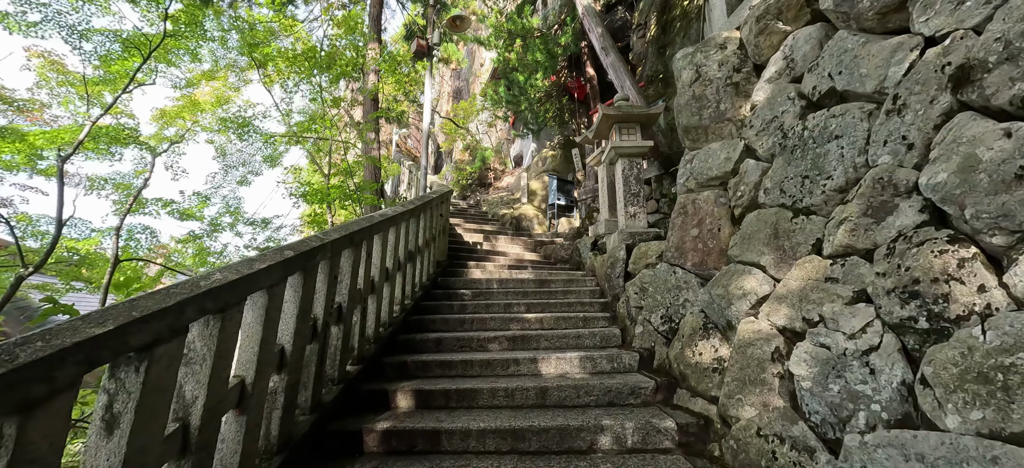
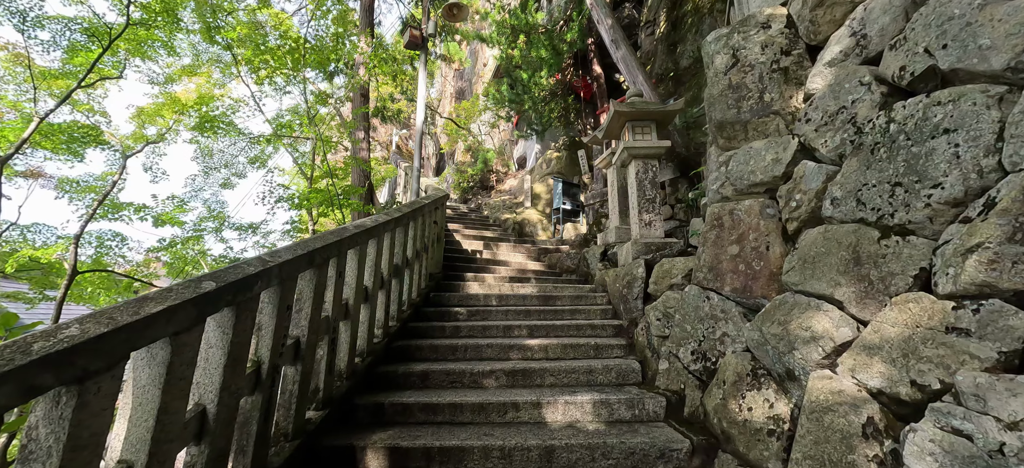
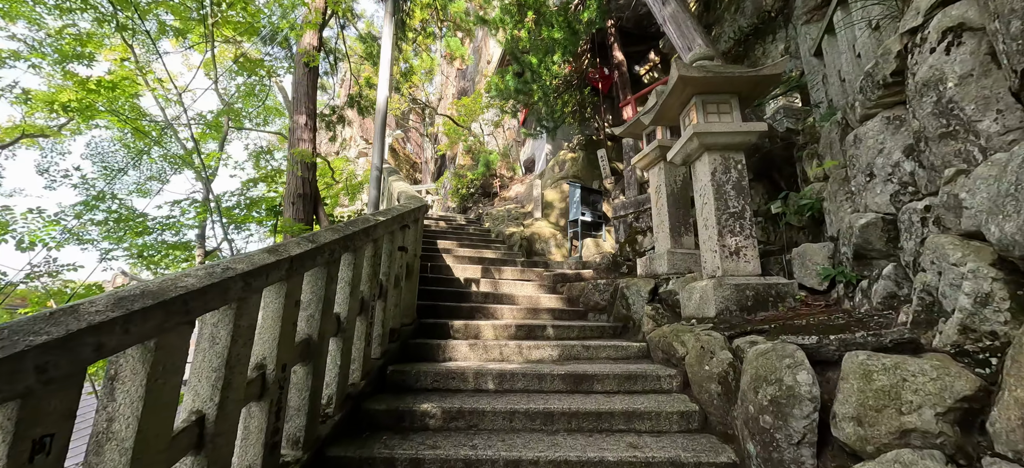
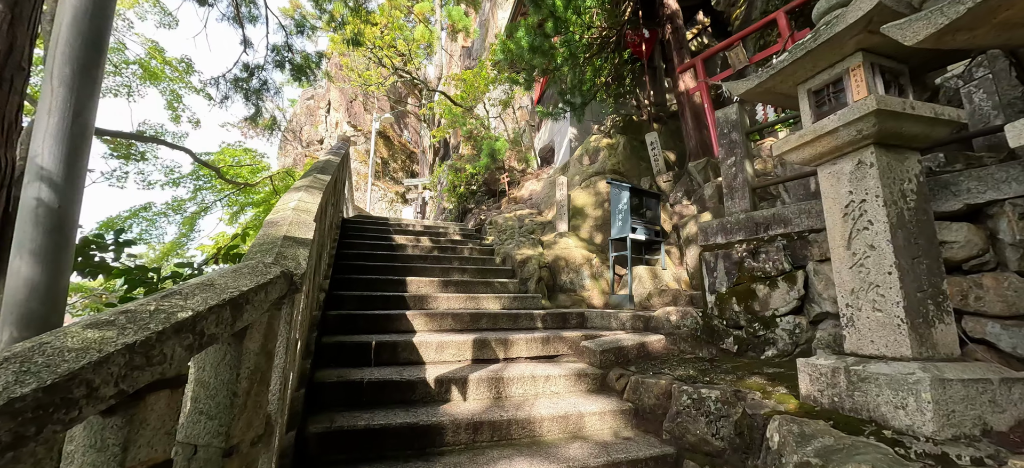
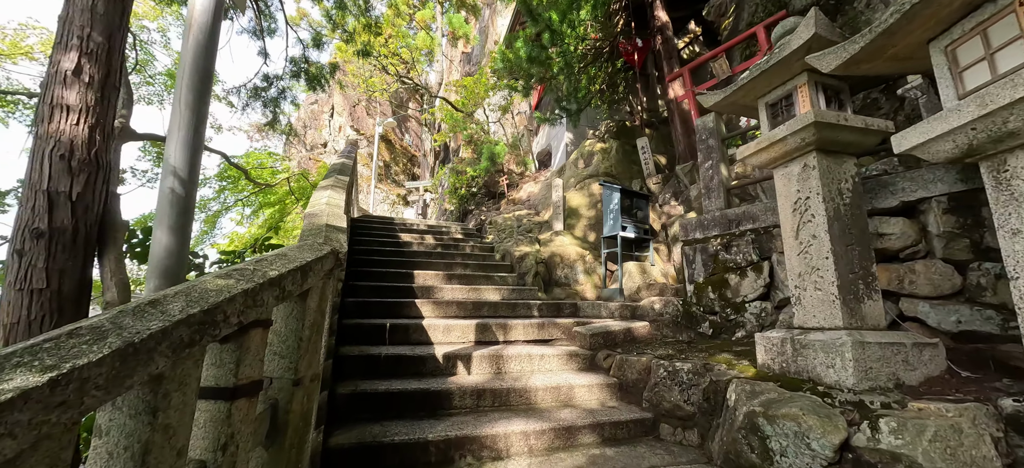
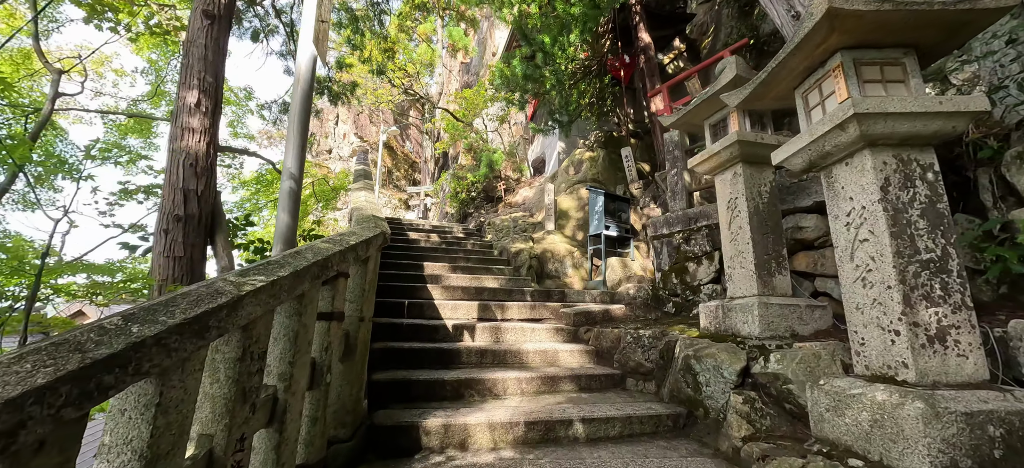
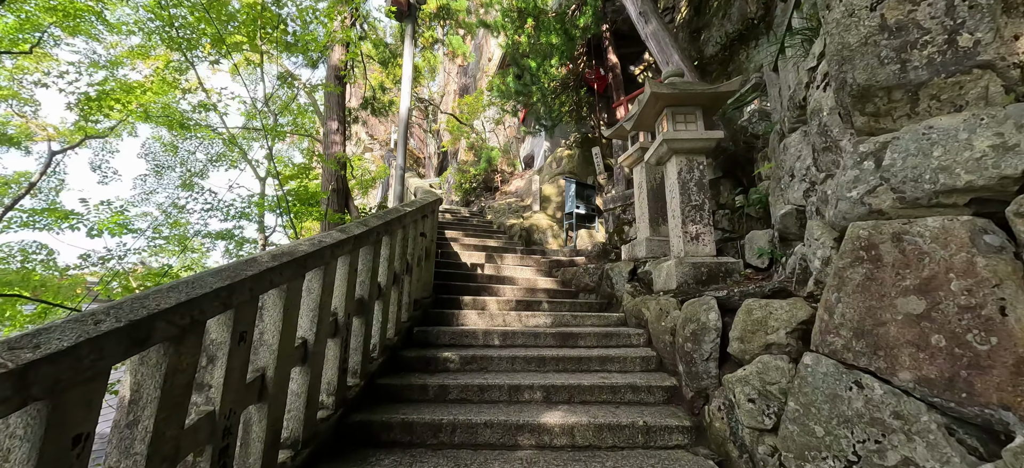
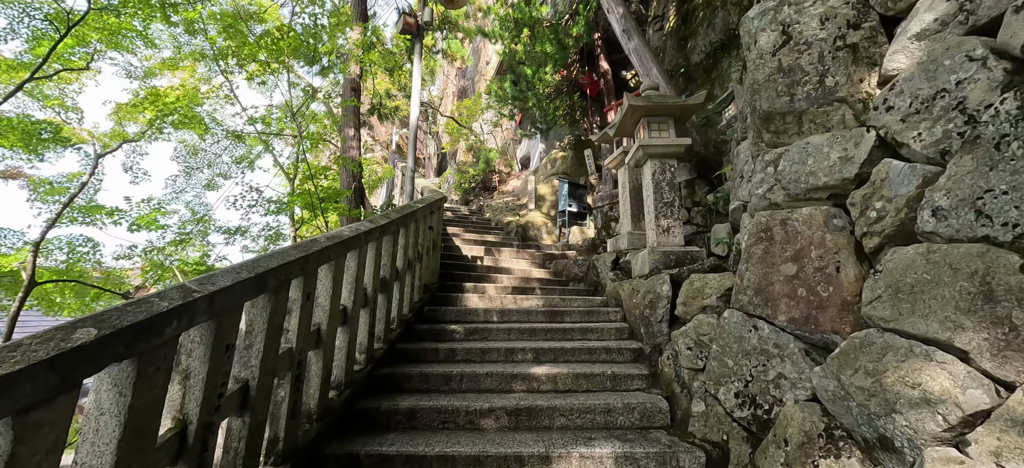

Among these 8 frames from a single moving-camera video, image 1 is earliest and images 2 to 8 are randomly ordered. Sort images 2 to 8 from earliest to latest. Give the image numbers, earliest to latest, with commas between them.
2, 8, 7, 3, 6, 5, 4
